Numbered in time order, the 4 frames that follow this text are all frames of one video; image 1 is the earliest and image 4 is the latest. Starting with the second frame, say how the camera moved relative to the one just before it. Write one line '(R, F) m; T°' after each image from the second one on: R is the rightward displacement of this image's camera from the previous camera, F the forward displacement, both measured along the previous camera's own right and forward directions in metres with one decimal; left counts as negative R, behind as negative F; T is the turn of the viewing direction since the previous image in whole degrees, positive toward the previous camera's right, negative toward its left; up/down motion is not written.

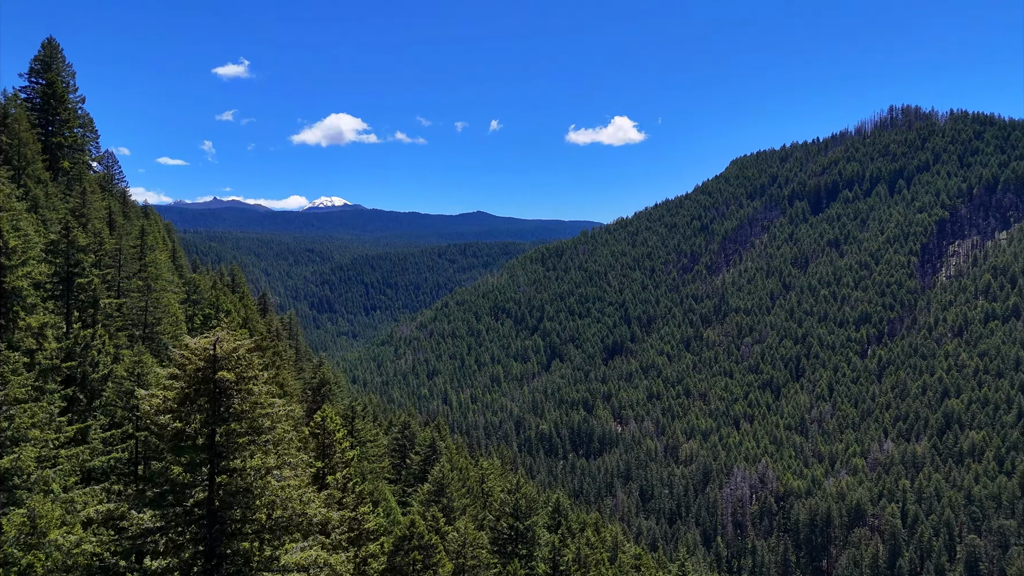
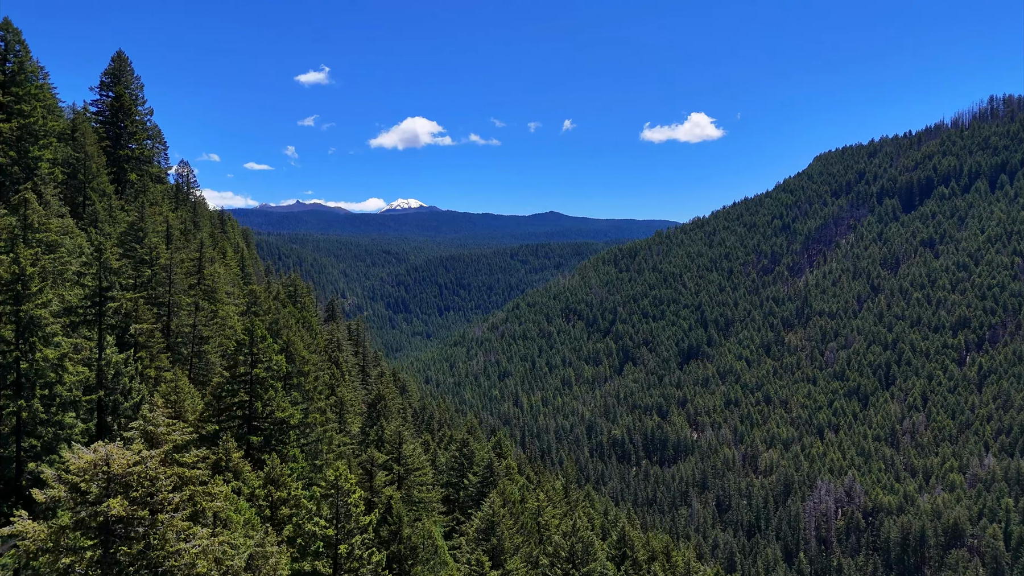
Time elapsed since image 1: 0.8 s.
(+0.7, +2.8) m; -6°
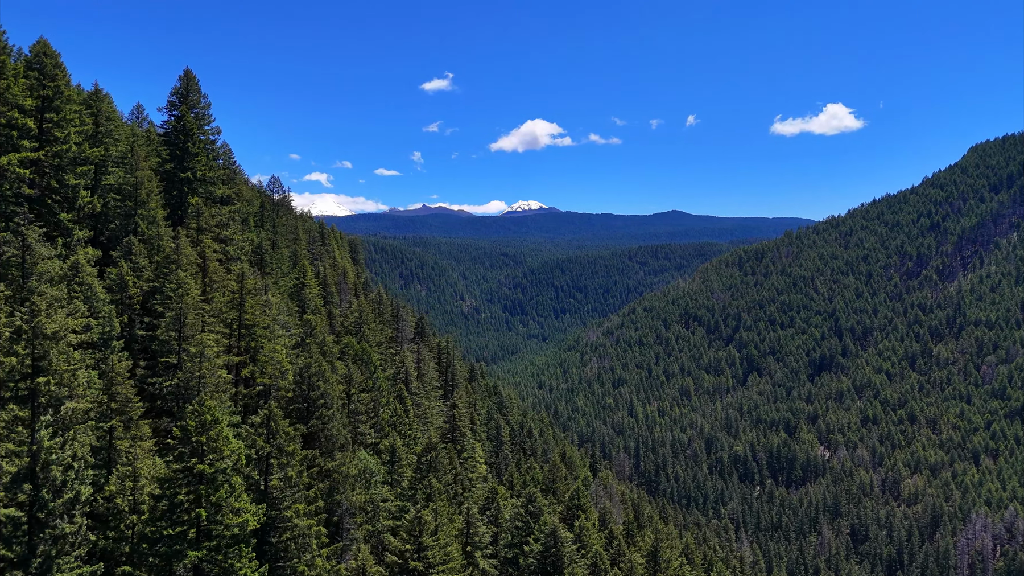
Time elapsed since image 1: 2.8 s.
(+3.0, +7.1) m; -10°
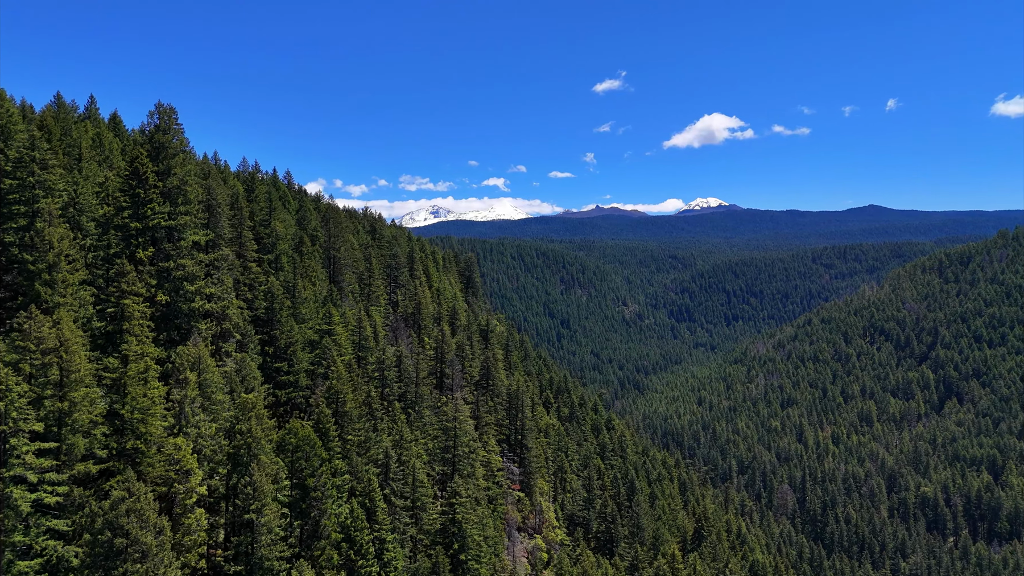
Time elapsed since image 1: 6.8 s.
(+10.9, +13.5) m; -14°
